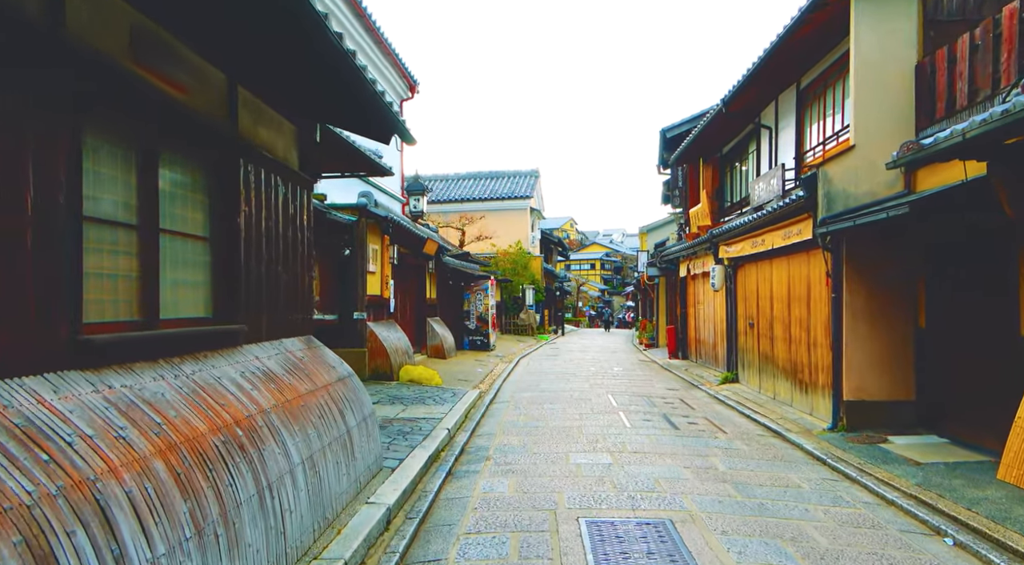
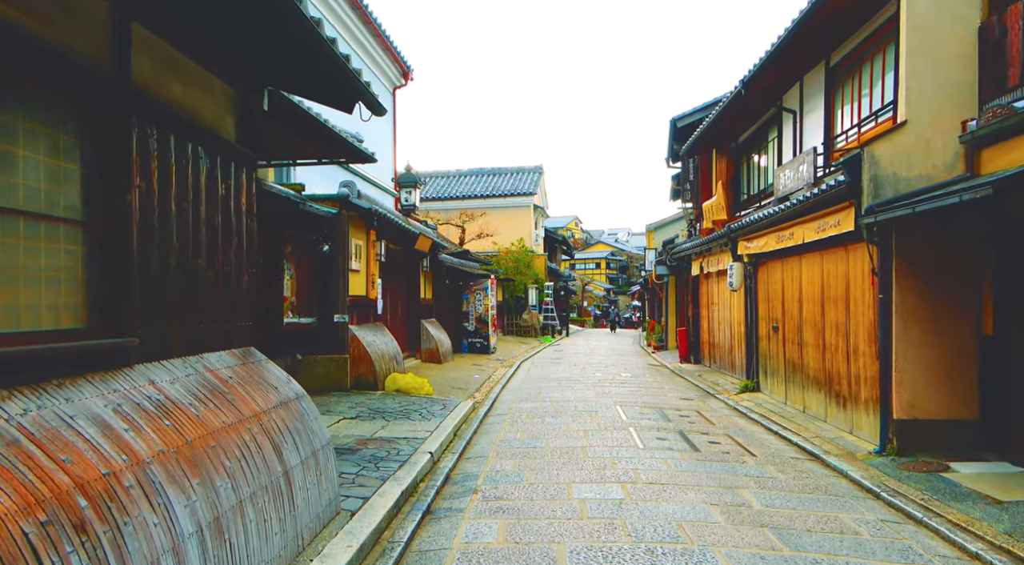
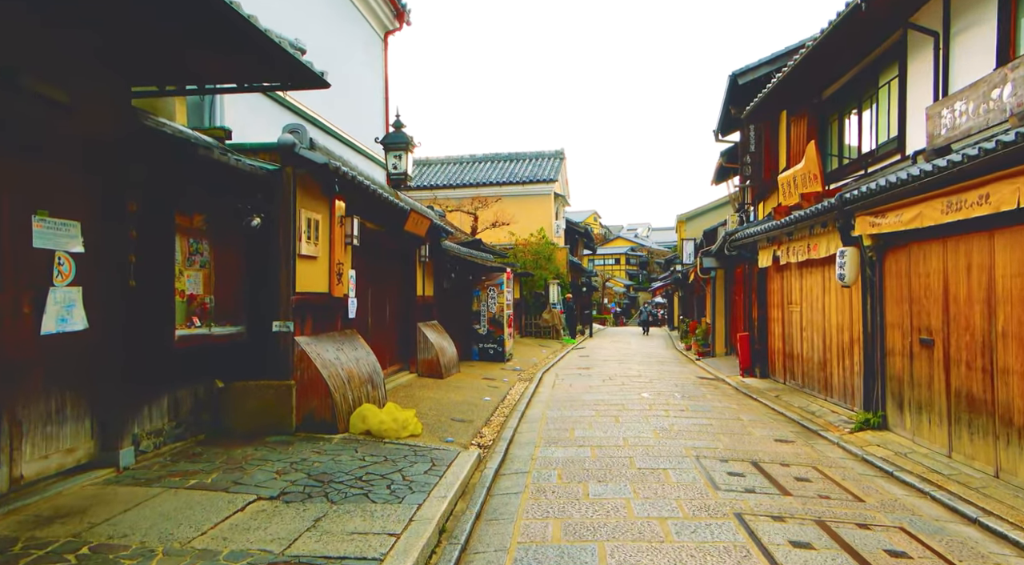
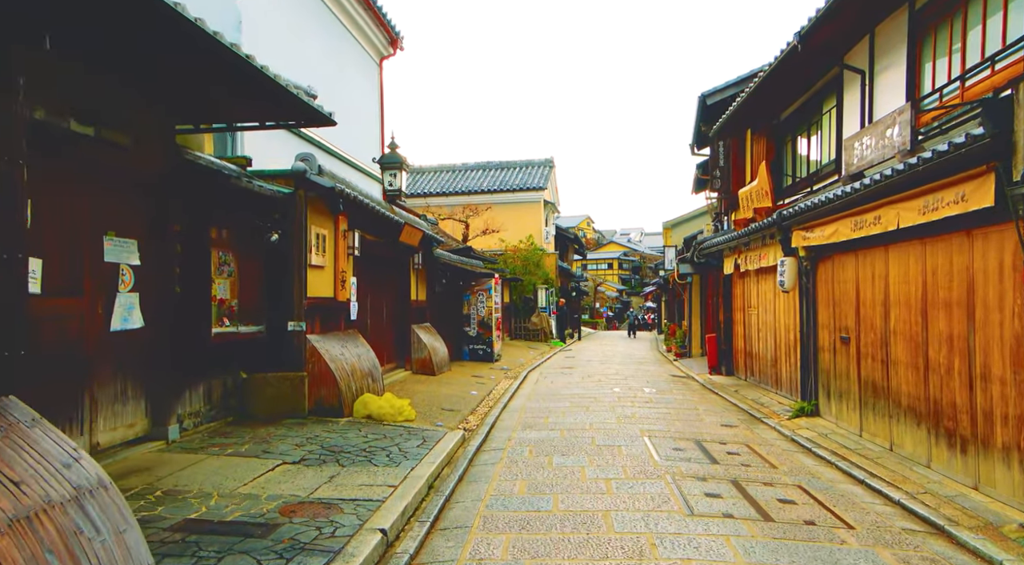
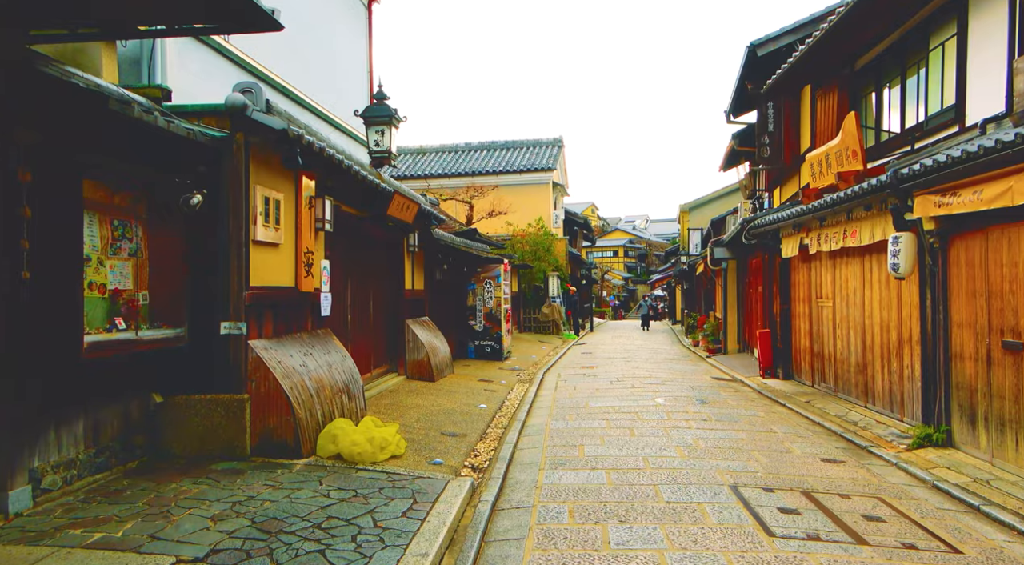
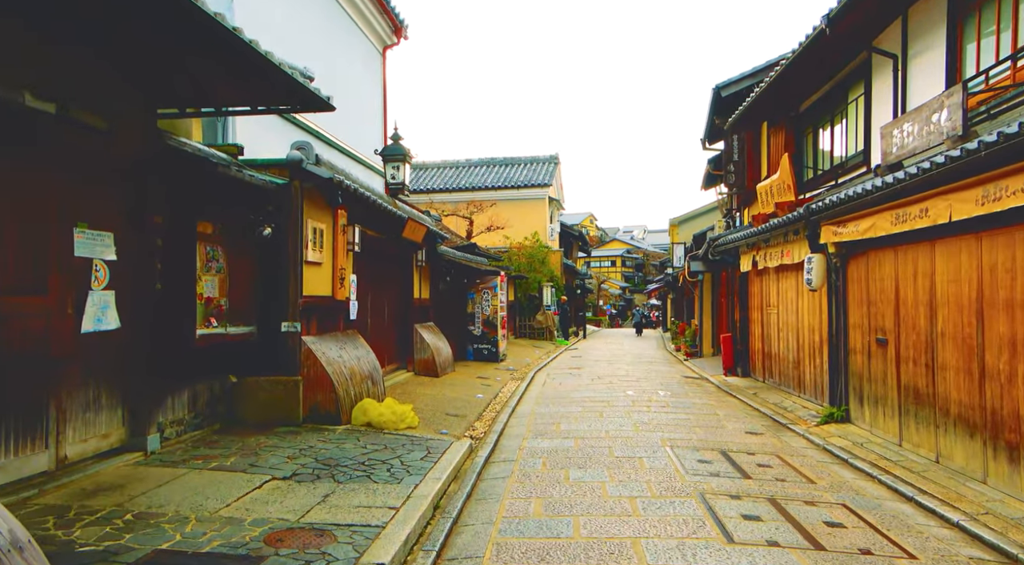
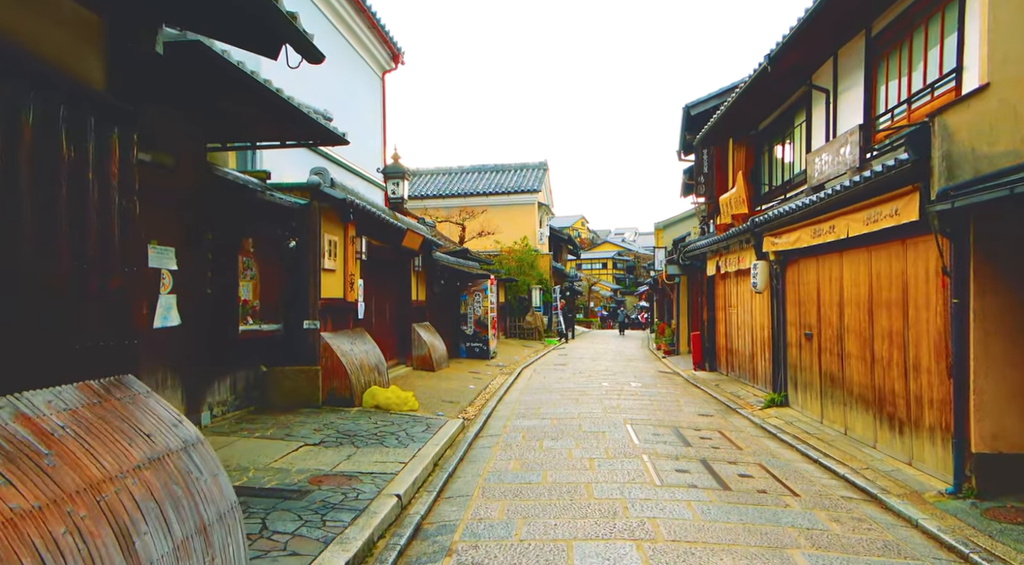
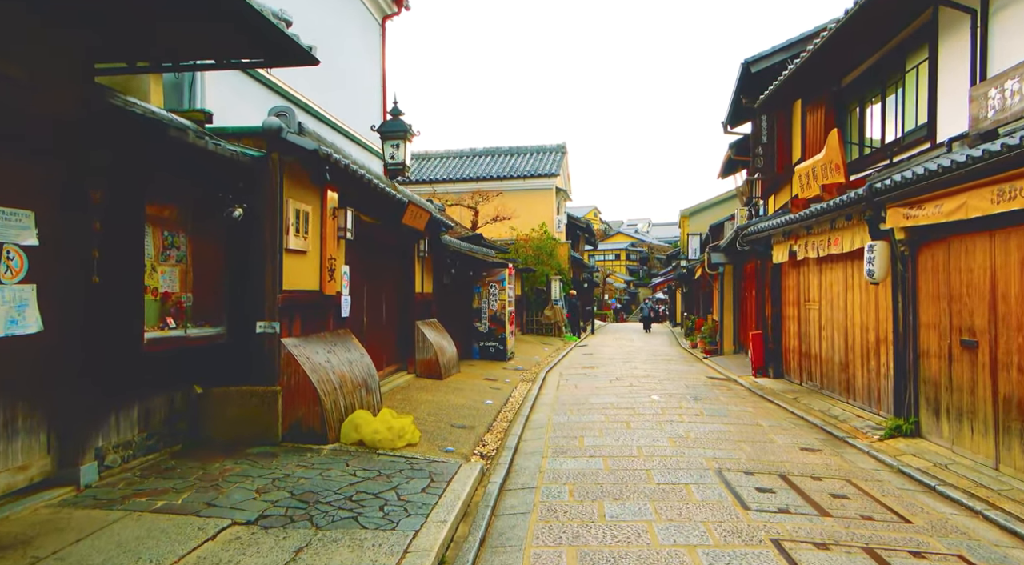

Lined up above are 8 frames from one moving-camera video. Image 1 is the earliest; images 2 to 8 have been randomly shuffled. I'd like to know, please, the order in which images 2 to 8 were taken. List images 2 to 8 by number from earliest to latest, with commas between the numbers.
2, 7, 4, 6, 3, 8, 5
